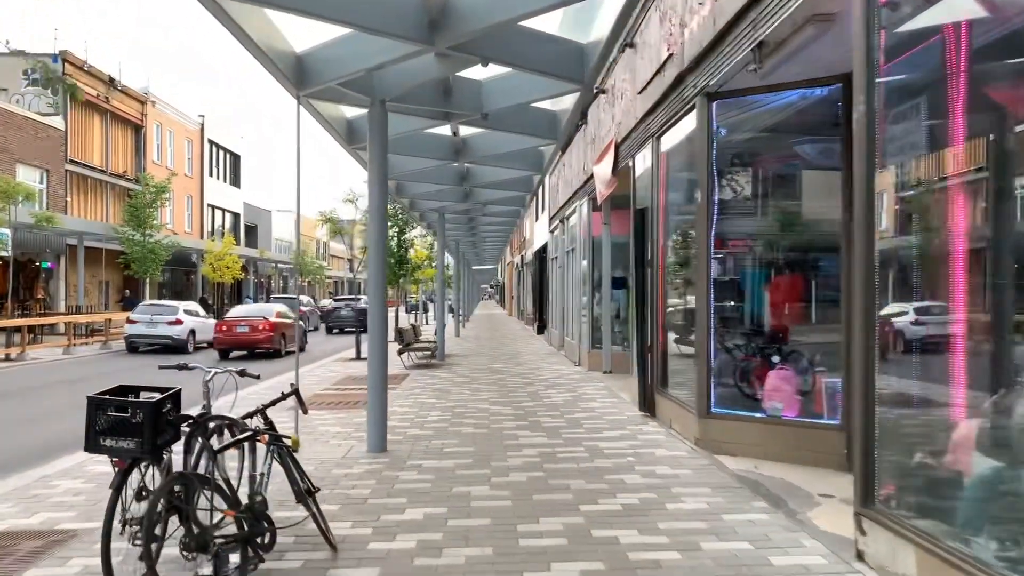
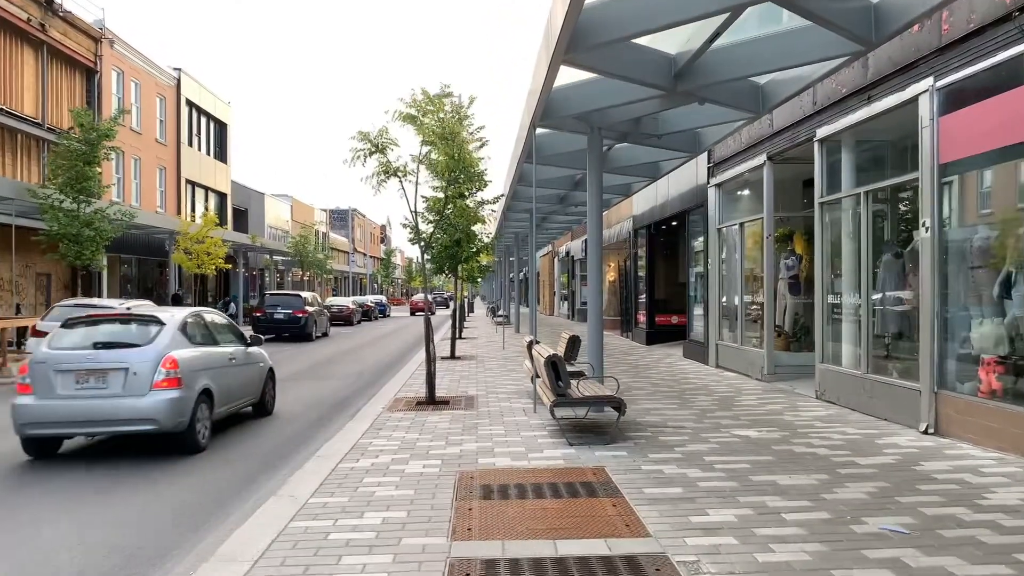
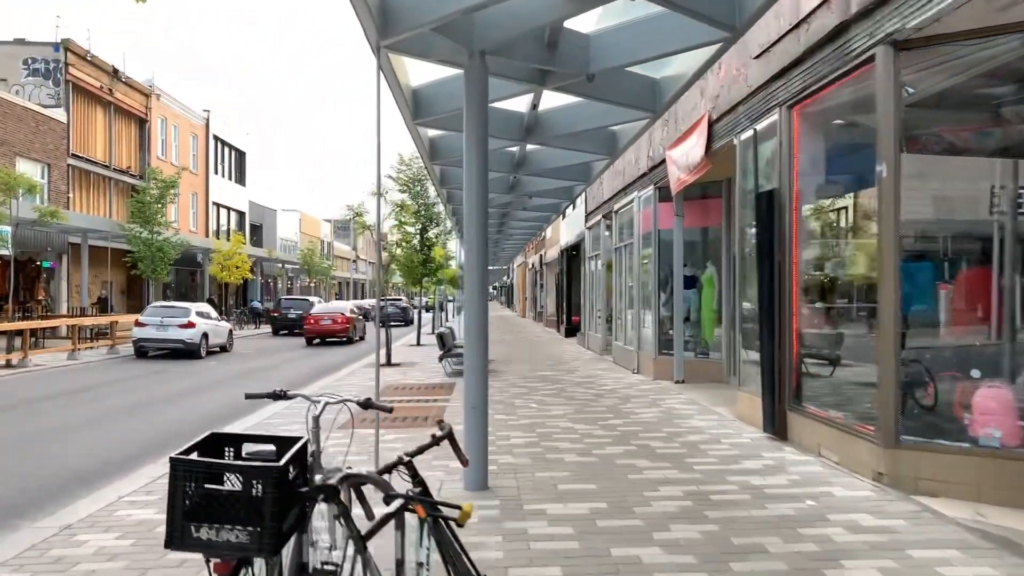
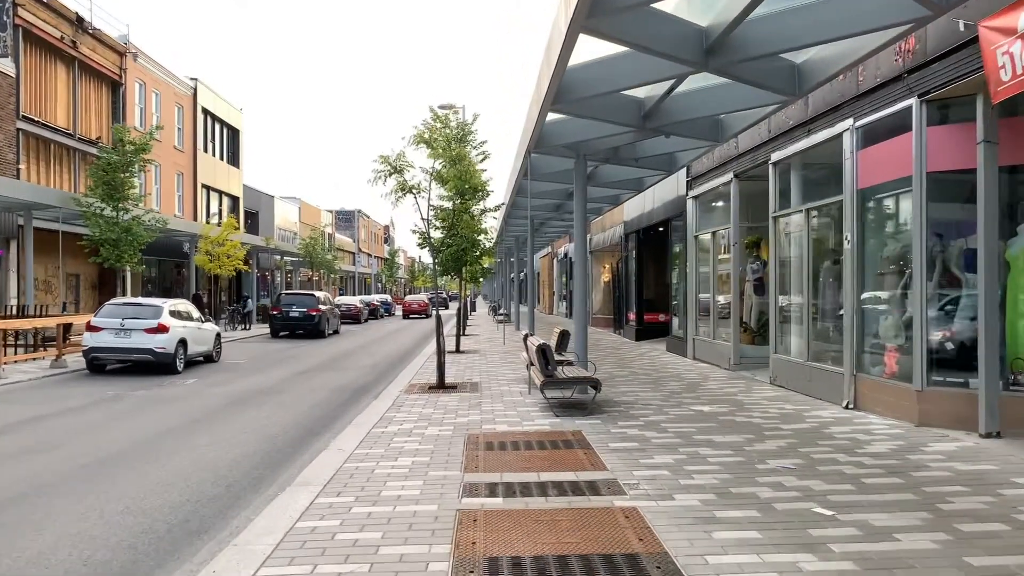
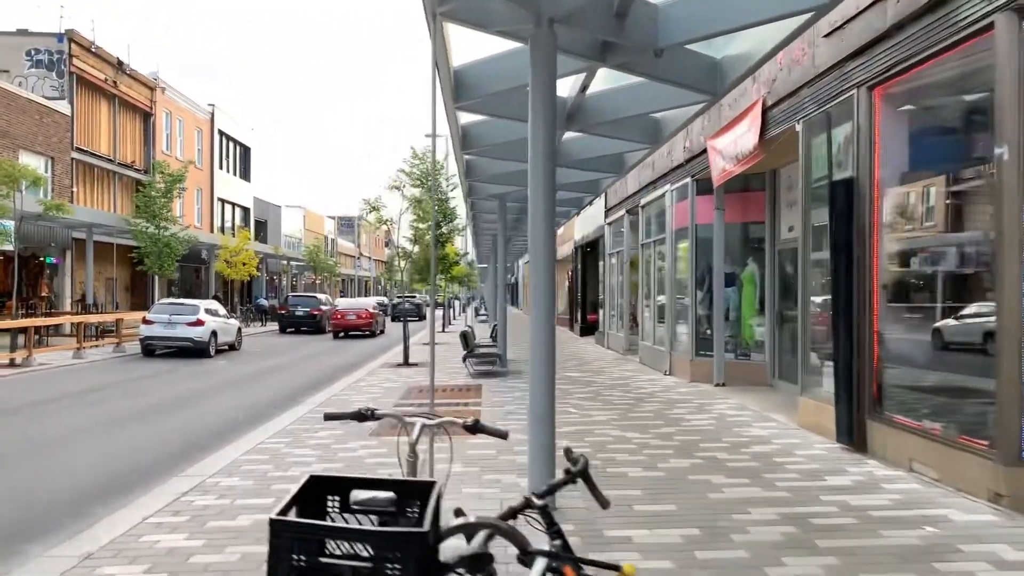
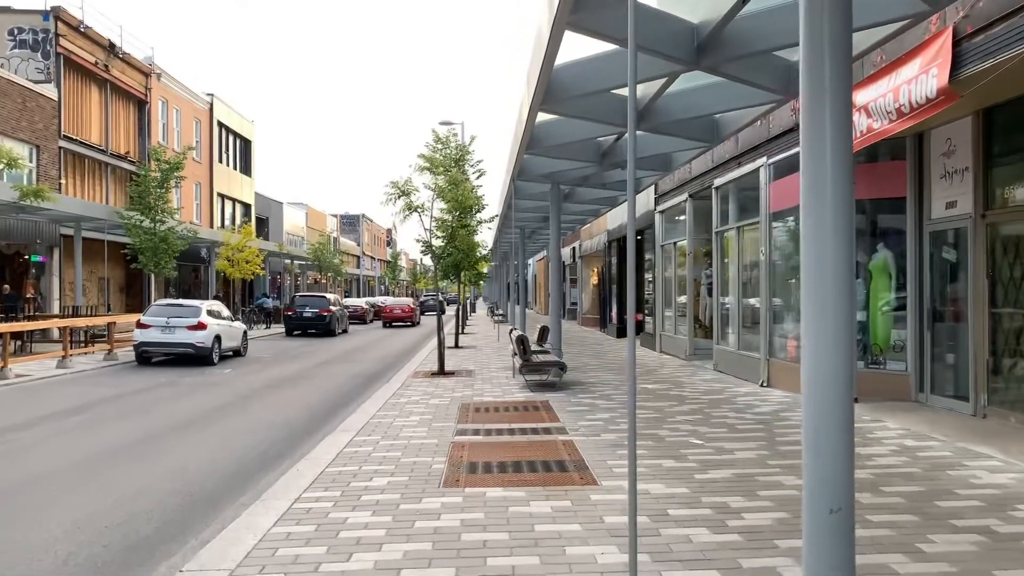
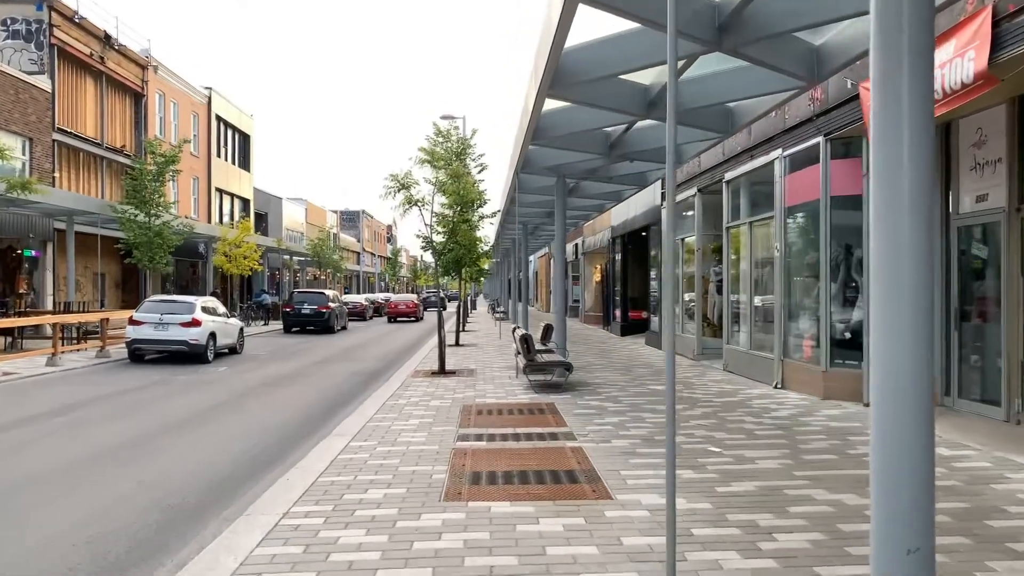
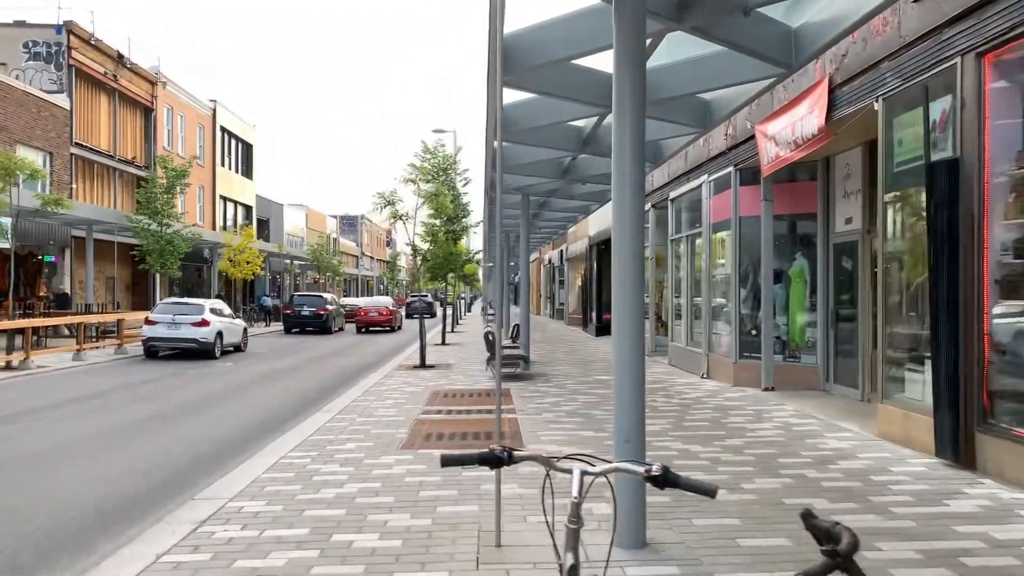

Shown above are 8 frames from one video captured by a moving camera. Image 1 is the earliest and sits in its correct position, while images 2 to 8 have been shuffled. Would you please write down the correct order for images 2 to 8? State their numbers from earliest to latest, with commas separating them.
3, 5, 8, 6, 7, 4, 2
